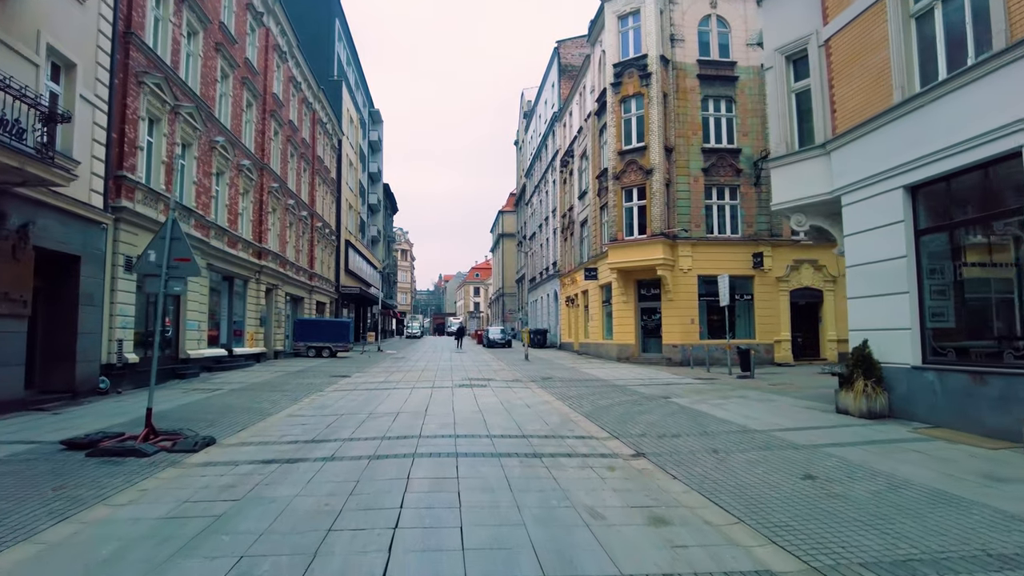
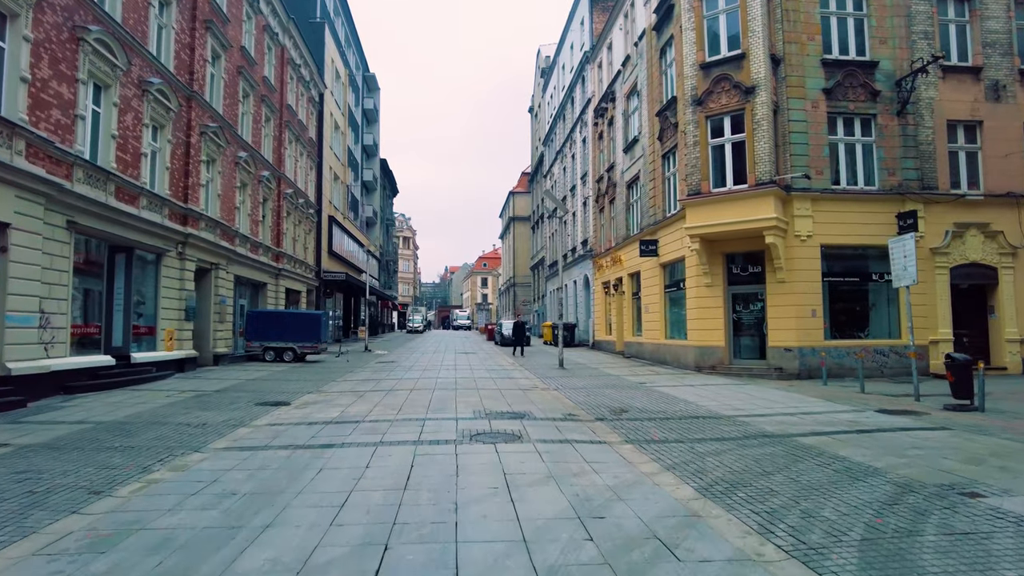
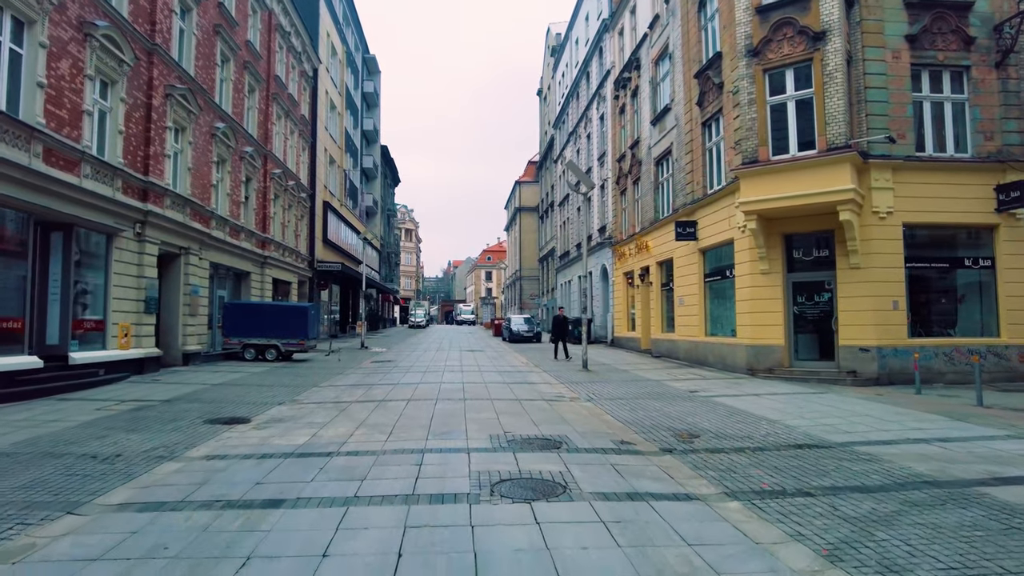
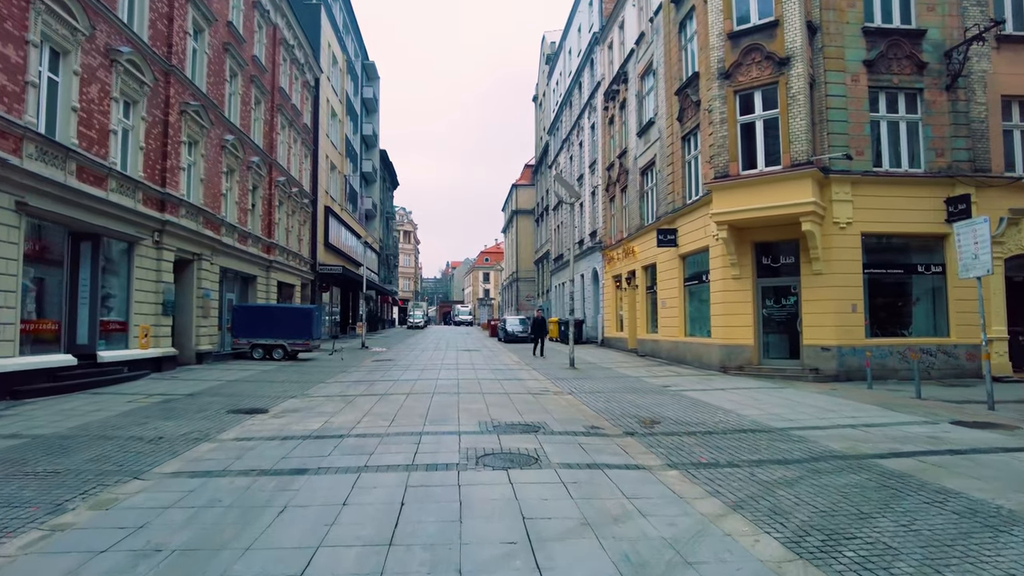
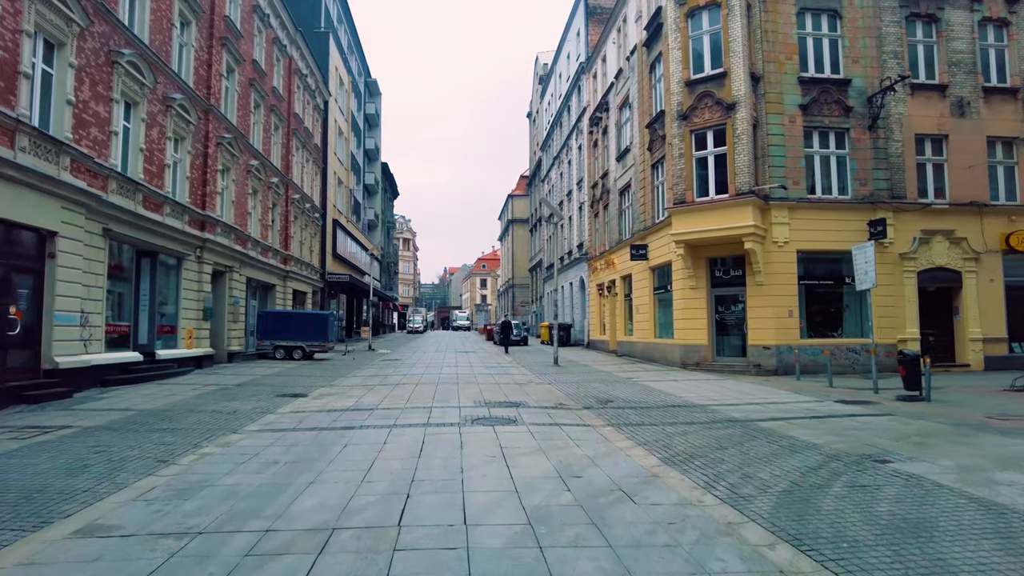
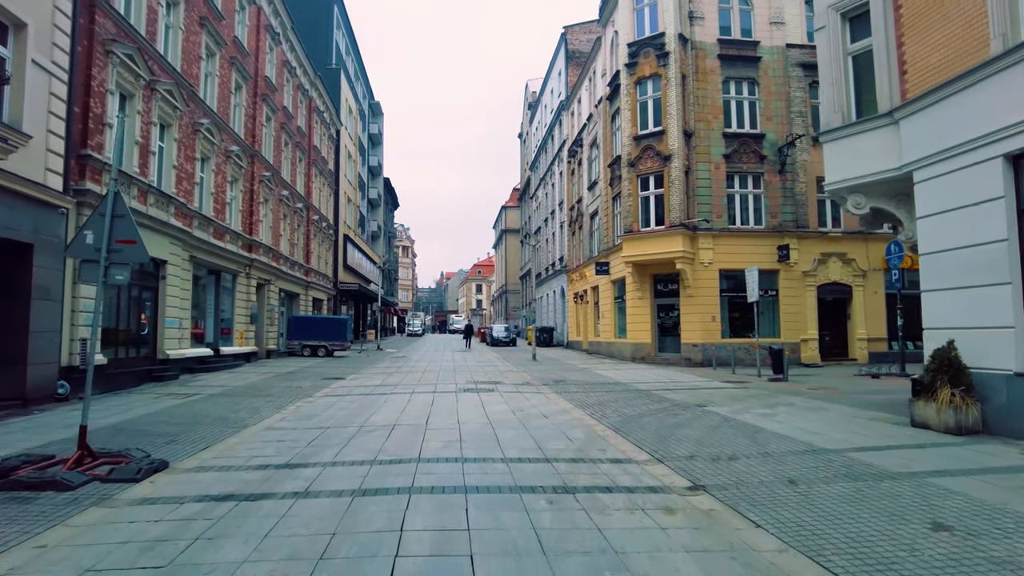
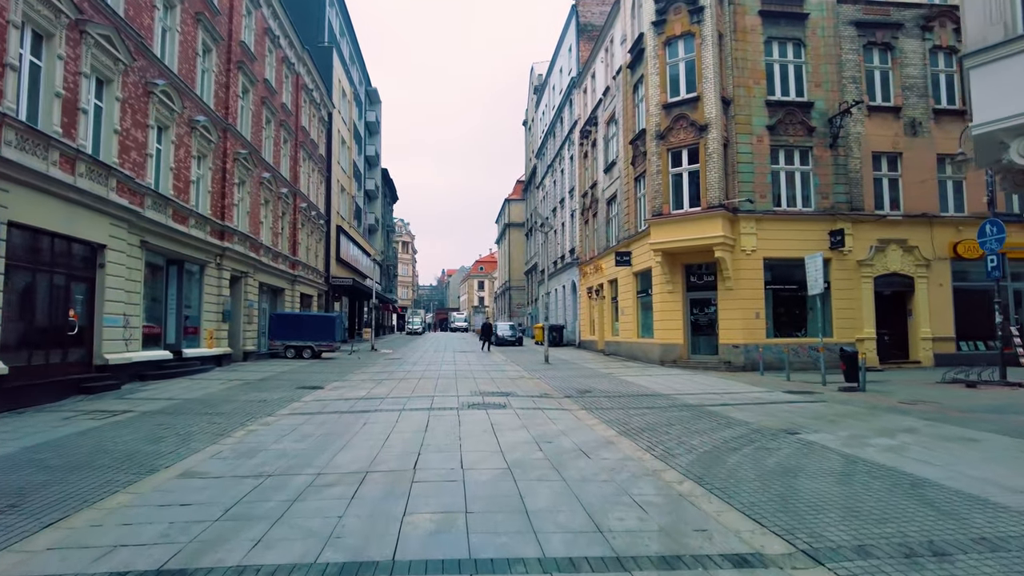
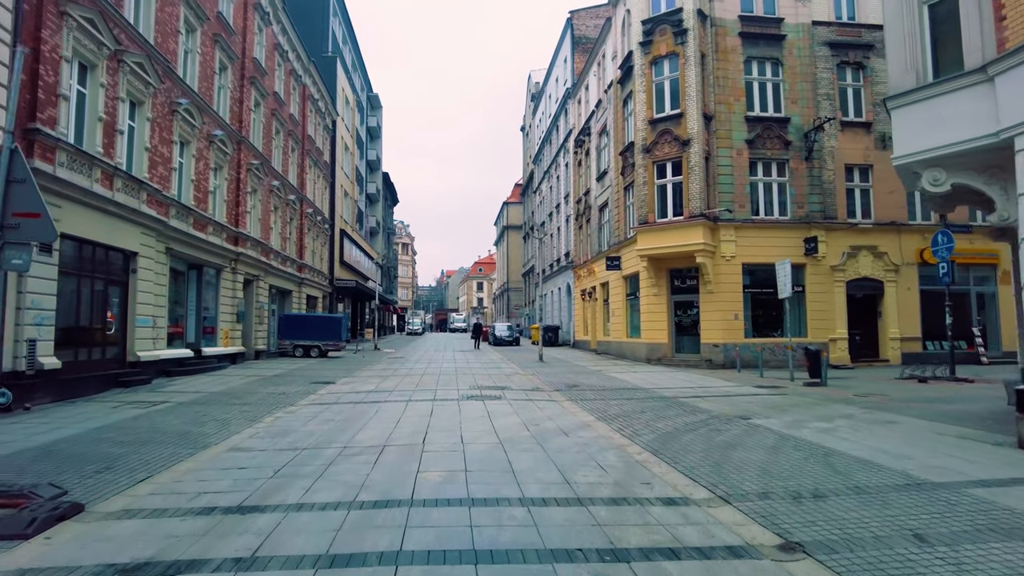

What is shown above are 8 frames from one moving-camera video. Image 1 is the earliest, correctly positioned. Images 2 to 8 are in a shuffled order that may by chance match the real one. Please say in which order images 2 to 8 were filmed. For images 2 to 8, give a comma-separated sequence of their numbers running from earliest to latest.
6, 8, 7, 5, 2, 4, 3
